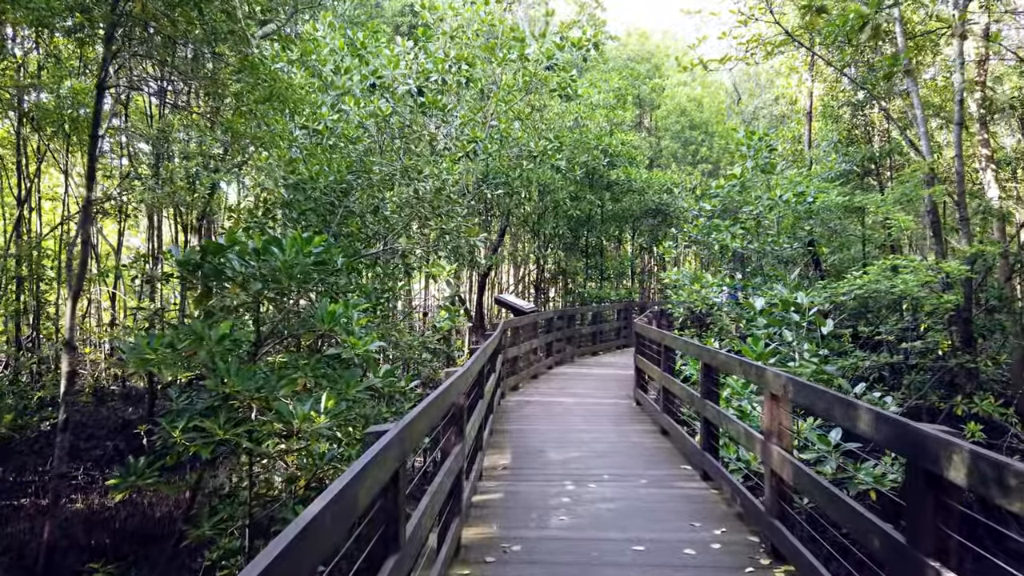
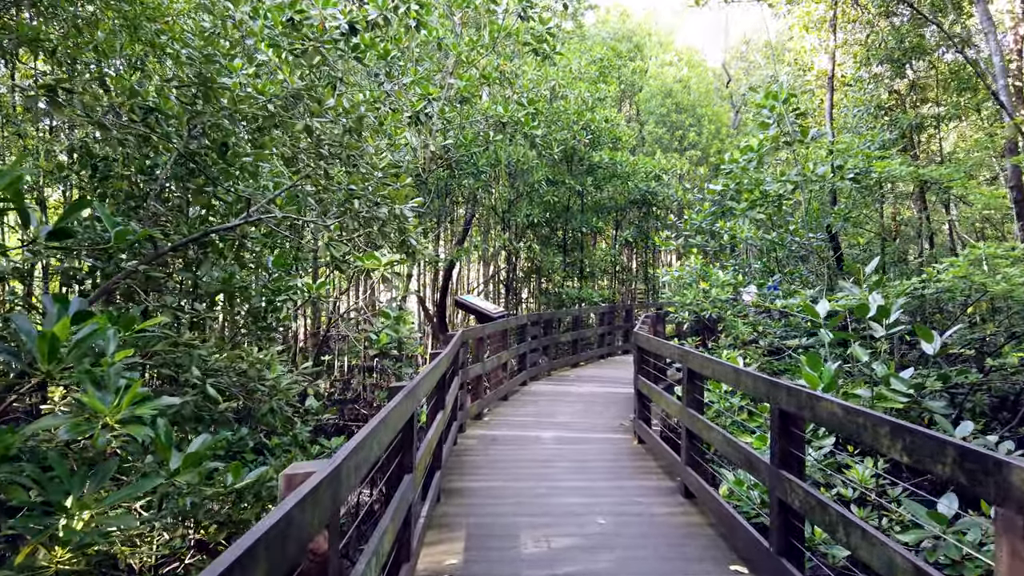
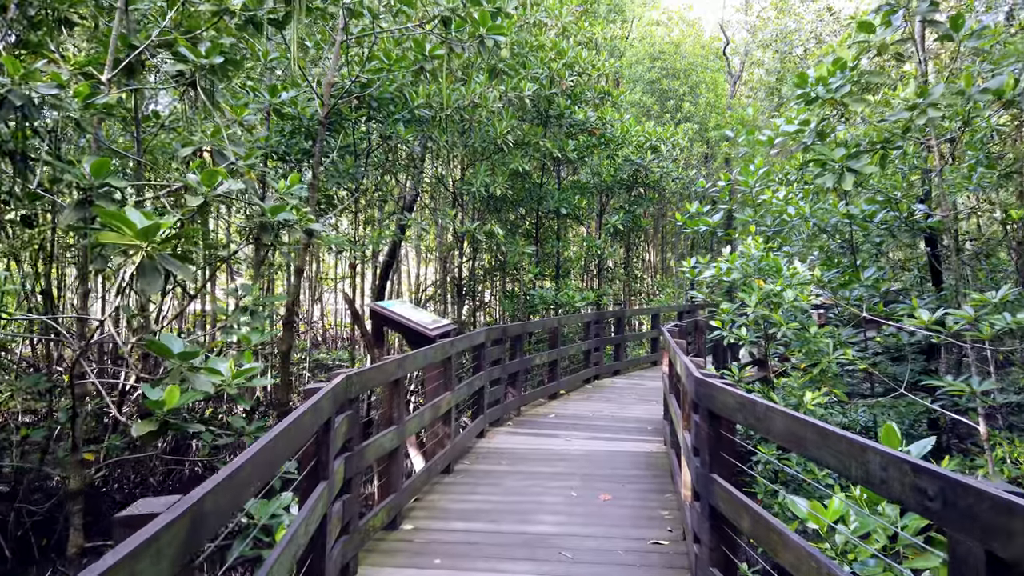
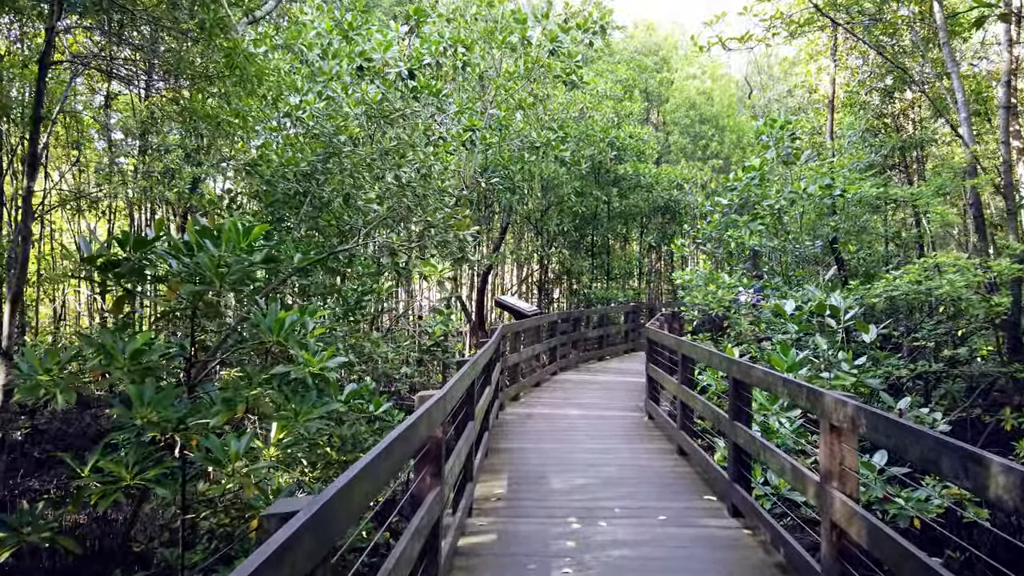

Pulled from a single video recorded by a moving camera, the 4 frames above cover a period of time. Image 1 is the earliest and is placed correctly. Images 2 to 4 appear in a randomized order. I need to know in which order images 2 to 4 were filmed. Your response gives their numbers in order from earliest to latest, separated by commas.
4, 2, 3
